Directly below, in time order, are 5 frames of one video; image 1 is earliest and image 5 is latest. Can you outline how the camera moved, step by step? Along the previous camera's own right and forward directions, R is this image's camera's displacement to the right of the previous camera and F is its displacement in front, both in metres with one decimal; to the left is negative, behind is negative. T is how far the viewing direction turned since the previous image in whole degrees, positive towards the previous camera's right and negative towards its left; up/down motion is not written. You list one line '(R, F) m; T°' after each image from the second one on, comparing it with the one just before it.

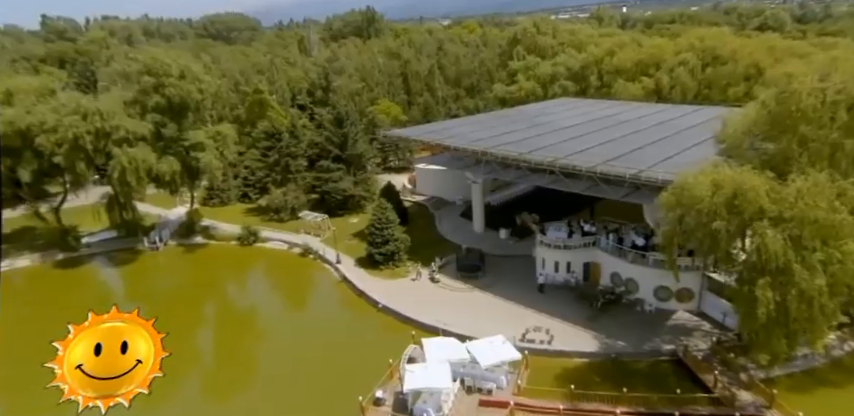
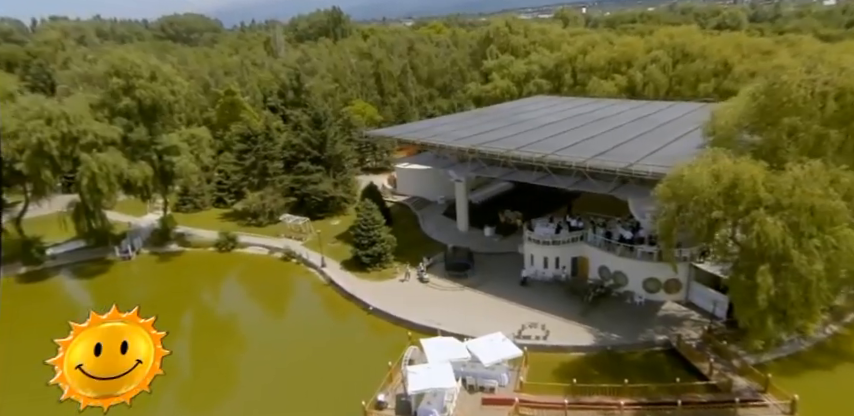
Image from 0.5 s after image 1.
(-1.1, +0.3) m; +4°
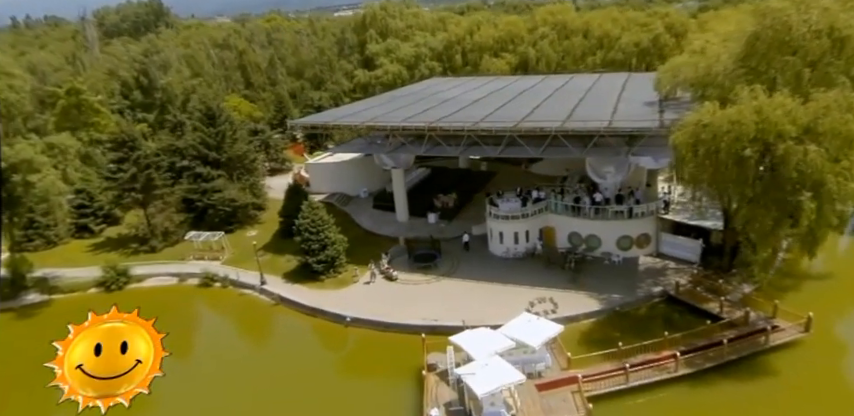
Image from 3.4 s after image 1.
(-6.1, +3.5) m; +19°
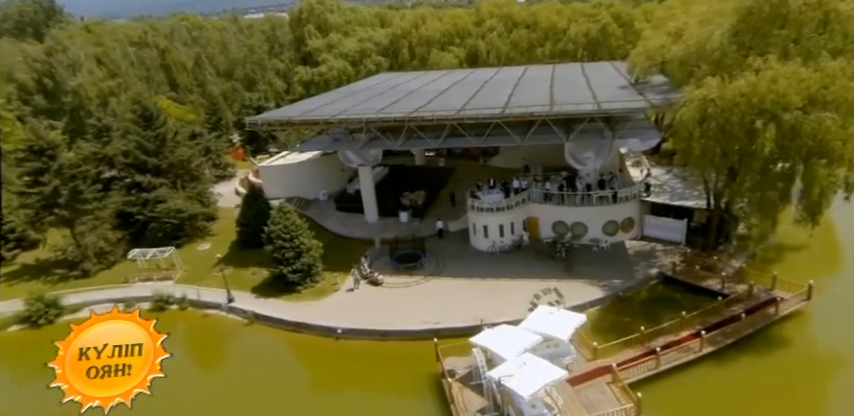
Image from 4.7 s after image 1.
(-2.8, +1.8) m; +9°
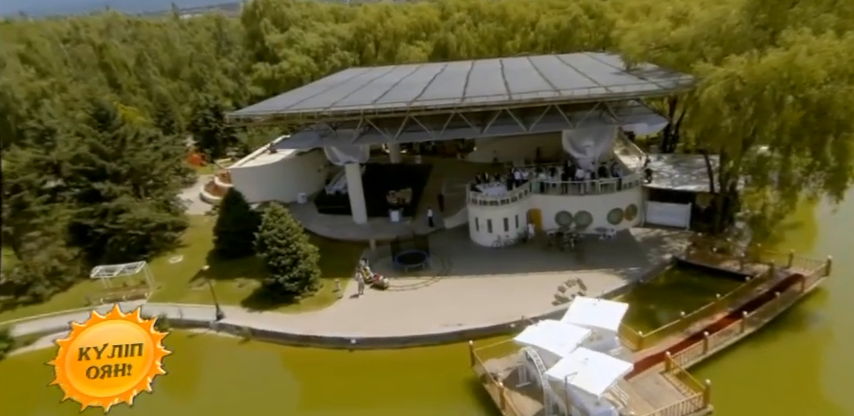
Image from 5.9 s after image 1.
(-2.8, +1.7) m; +7°
